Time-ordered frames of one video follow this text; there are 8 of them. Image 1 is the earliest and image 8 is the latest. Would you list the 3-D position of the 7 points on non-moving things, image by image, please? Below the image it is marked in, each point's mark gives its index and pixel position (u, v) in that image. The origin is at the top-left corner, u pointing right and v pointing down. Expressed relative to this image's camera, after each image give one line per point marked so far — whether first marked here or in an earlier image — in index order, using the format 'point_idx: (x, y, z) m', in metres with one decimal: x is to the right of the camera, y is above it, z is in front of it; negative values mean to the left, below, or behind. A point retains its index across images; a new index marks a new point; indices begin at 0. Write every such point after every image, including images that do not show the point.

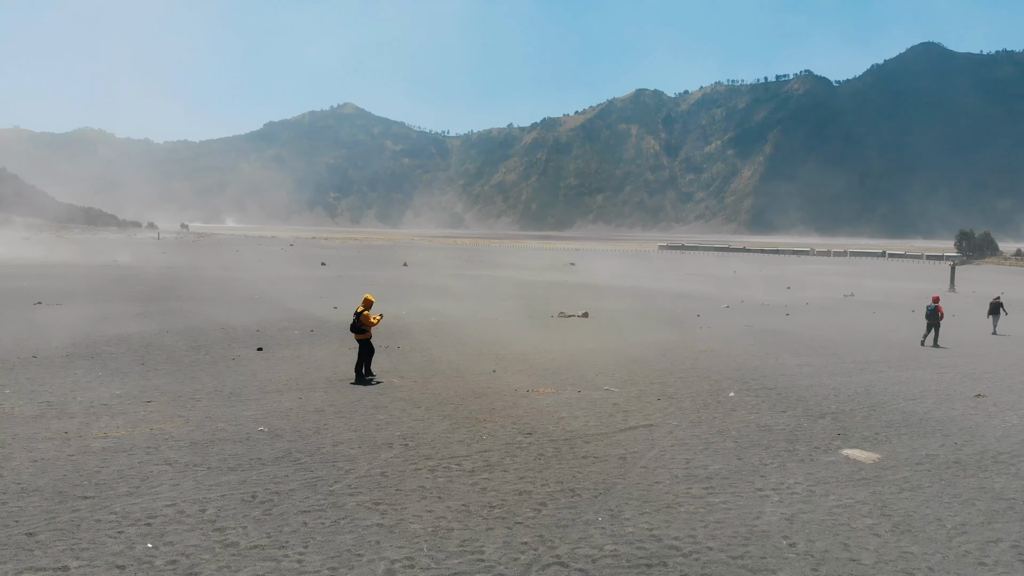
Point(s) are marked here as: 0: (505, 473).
0: (0.0, -1.7, +8.1) m
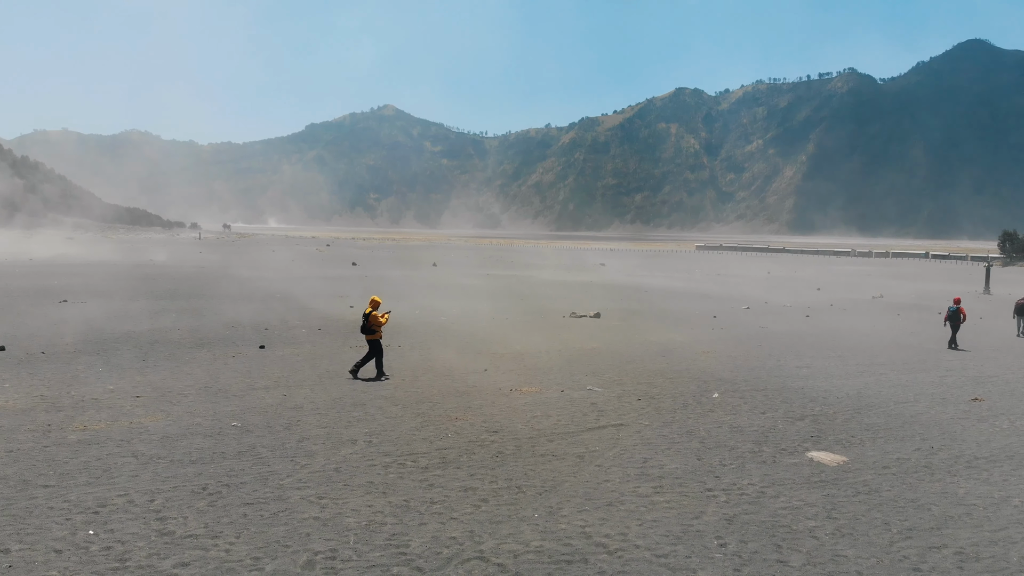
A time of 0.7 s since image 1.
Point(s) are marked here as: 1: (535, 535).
0: (-0.5, -1.7, +8.2) m
1: (+0.2, -1.9, +6.6) m
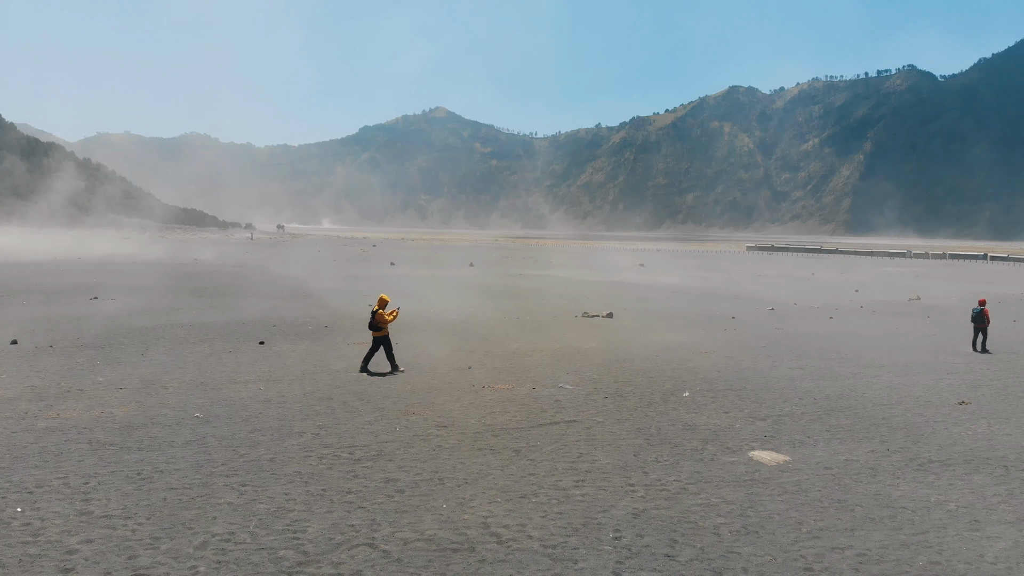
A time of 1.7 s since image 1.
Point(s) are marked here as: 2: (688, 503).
0: (-1.1, -1.7, +8.4) m
1: (-0.6, -1.9, +6.8) m
2: (+1.5, -1.9, +7.5) m
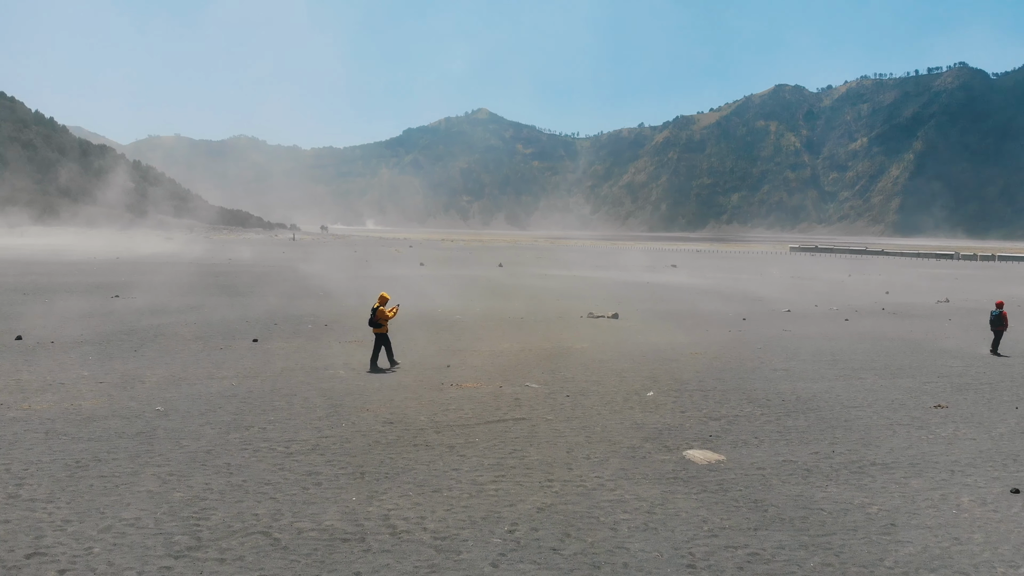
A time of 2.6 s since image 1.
0: (-1.8, -1.6, +8.7) m
1: (-1.4, -1.8, +7.0) m
2: (+0.7, -1.9, +7.6) m
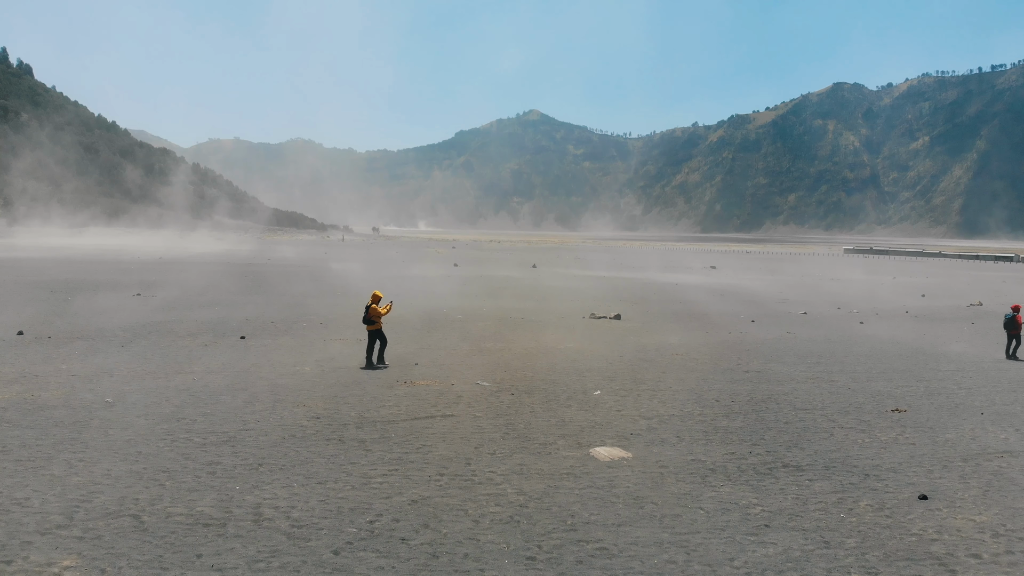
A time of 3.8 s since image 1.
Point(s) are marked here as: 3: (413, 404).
0: (-2.8, -1.6, +9.0) m
1: (-2.6, -1.8, +7.3) m
2: (-0.3, -1.9, +7.8) m
3: (-1.3, -1.5, +11.2) m
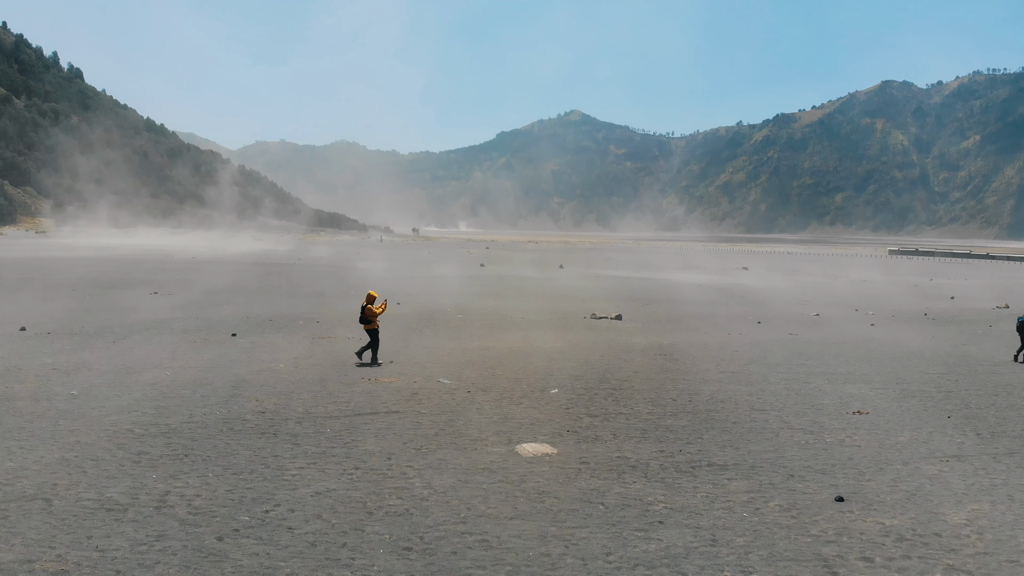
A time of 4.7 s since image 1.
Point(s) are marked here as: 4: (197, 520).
0: (-3.6, -1.6, +9.4) m
1: (-3.4, -1.8, +7.7) m
2: (-1.2, -1.8, +8.0) m
3: (-1.9, -1.5, +11.4) m
4: (-2.5, -1.9, +7.0) m
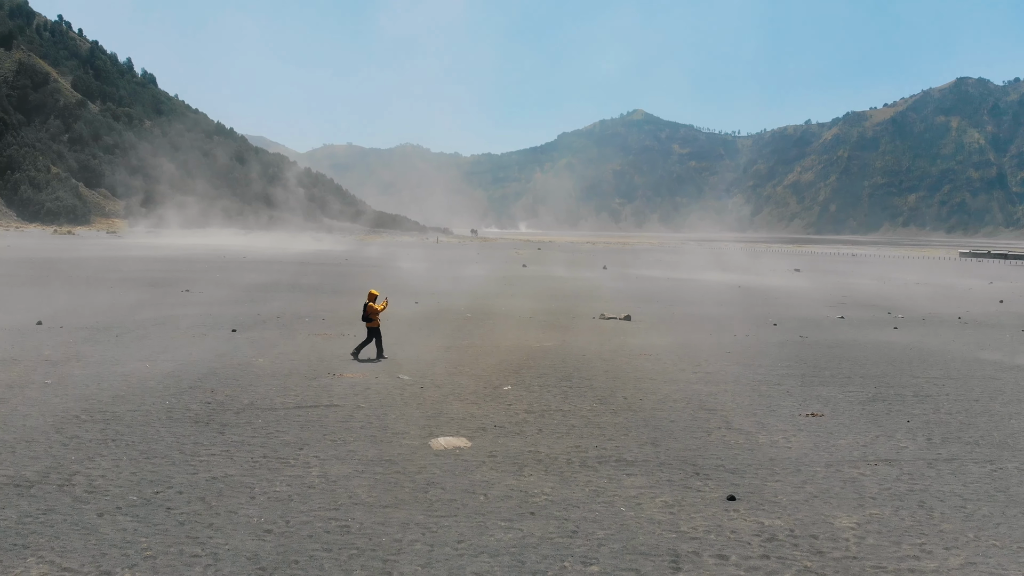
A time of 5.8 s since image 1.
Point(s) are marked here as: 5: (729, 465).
0: (-4.6, -1.5, +10.0) m
1: (-4.5, -1.7, +8.3) m
2: (-2.3, -1.8, +8.4) m
3: (-2.7, -1.5, +11.9) m
4: (-3.7, -1.9, +7.6) m
5: (+2.4, -2.0, +9.6) m
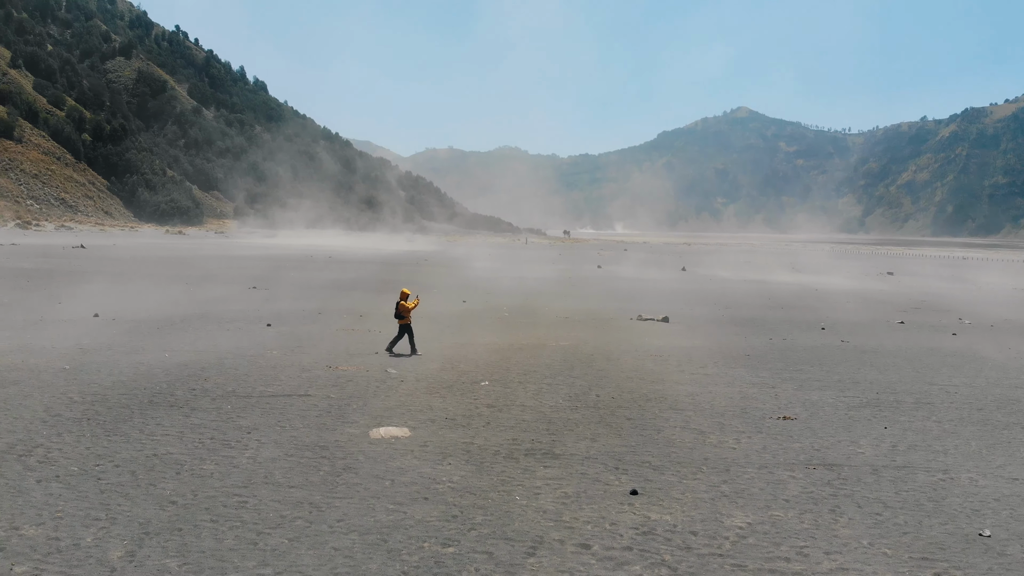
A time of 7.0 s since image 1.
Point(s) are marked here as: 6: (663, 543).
0: (-5.2, -1.5, +11.0) m
1: (-5.4, -1.7, +9.3) m
2: (-3.2, -1.8, +9.2) m
3: (-3.1, -1.4, +12.7) m
4: (-4.7, -1.8, +8.5) m
5: (+1.7, -2.0, +9.7) m
6: (+1.3, -2.2, +7.5) m
